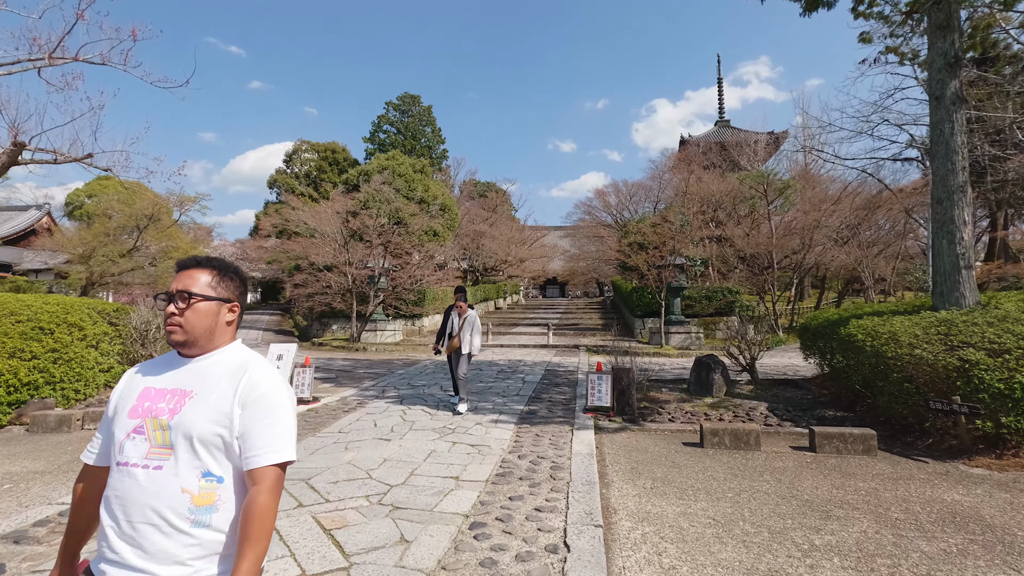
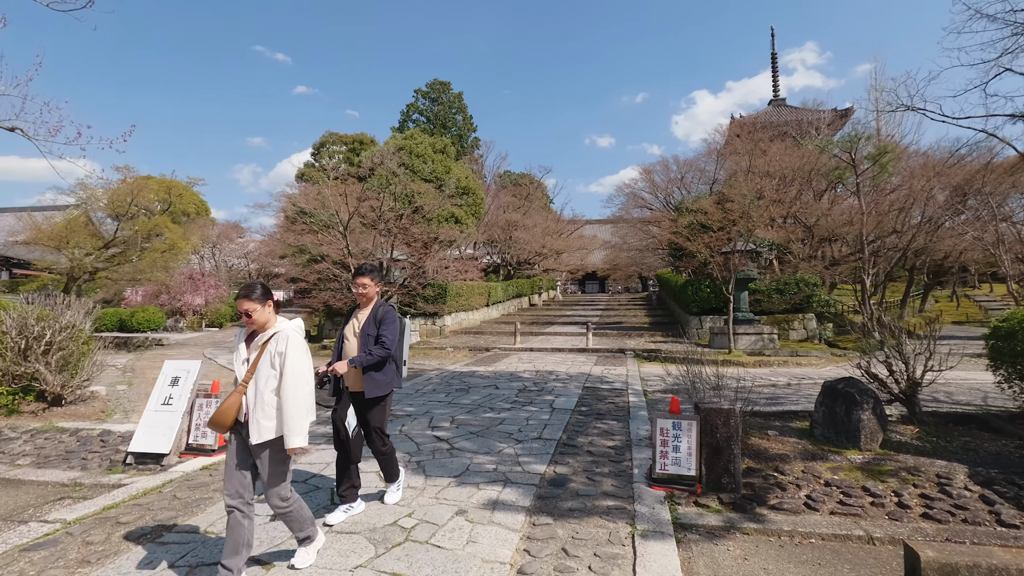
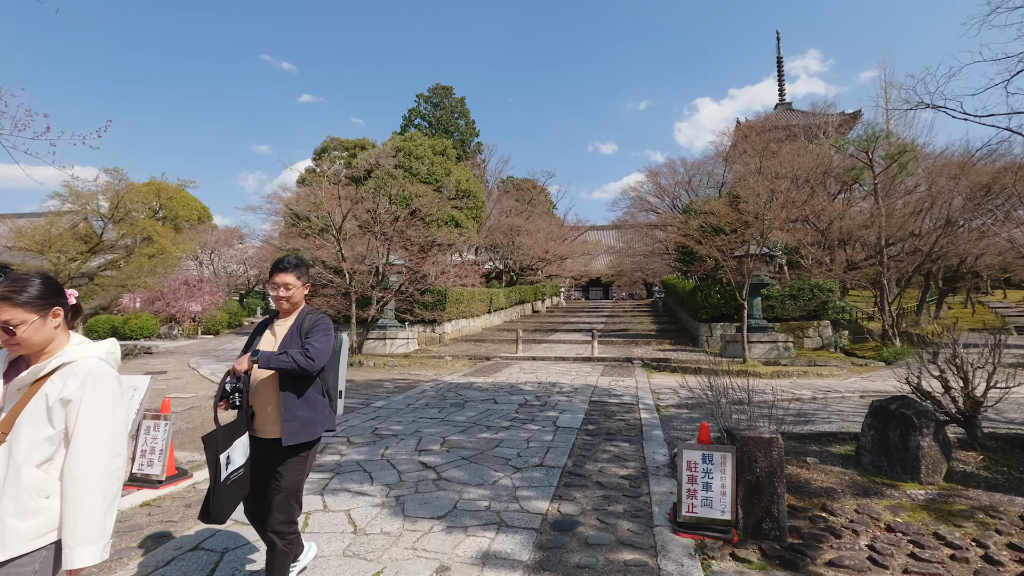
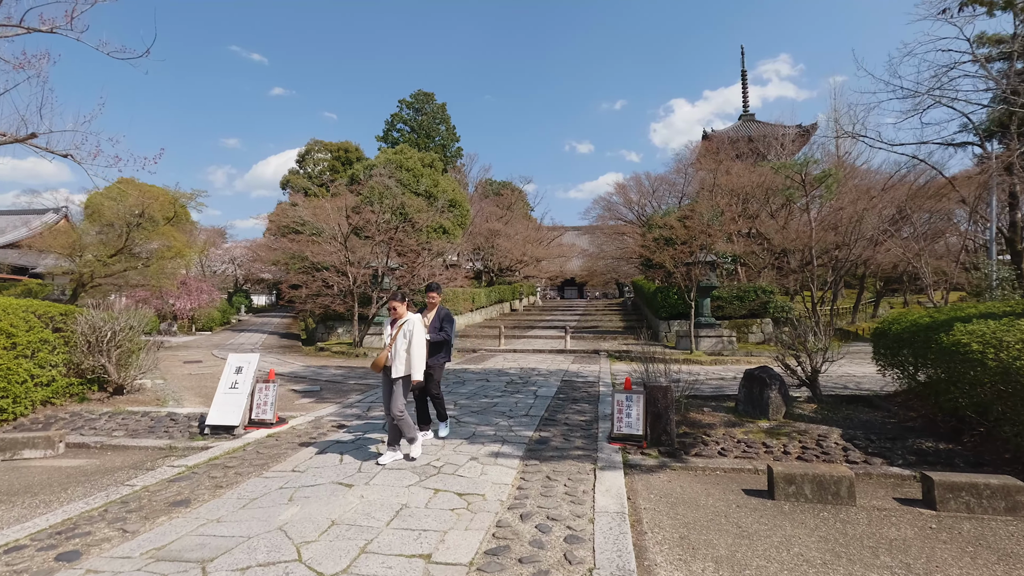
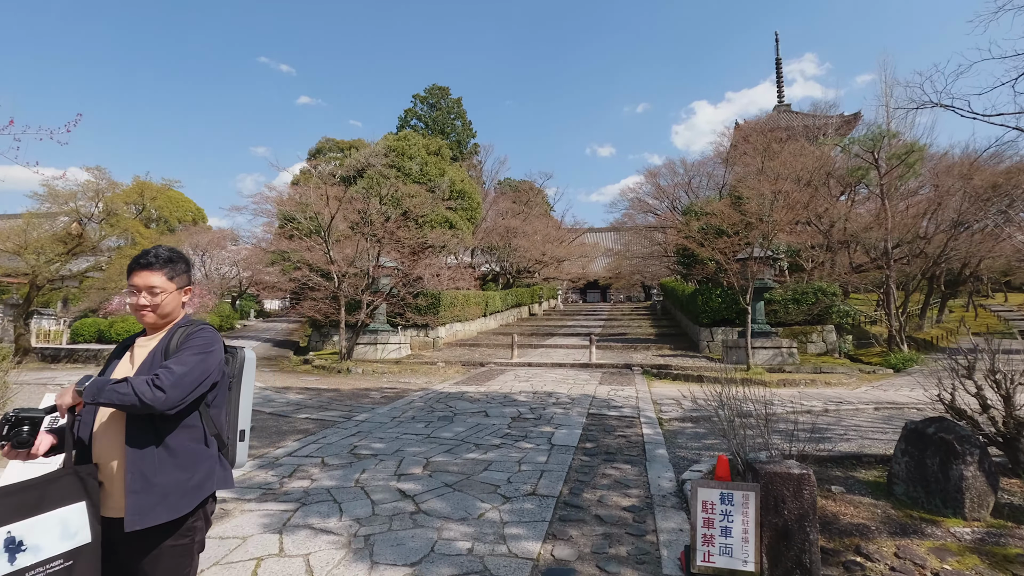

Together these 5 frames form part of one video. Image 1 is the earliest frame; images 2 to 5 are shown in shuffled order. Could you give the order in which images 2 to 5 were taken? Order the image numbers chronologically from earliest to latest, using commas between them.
4, 2, 3, 5
